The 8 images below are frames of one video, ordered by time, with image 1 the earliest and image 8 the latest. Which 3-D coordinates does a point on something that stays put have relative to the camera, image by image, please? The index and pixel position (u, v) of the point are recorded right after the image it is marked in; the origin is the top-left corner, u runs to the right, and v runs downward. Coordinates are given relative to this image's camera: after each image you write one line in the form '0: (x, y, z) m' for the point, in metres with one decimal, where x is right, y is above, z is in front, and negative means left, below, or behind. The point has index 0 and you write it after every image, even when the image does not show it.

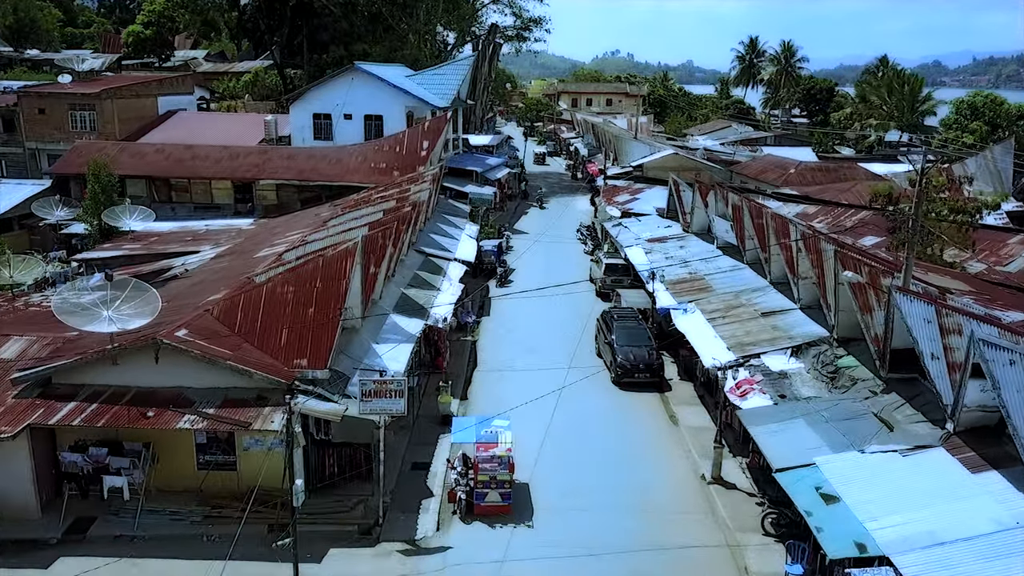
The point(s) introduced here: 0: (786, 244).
0: (+5.5, +0.9, +17.8) m
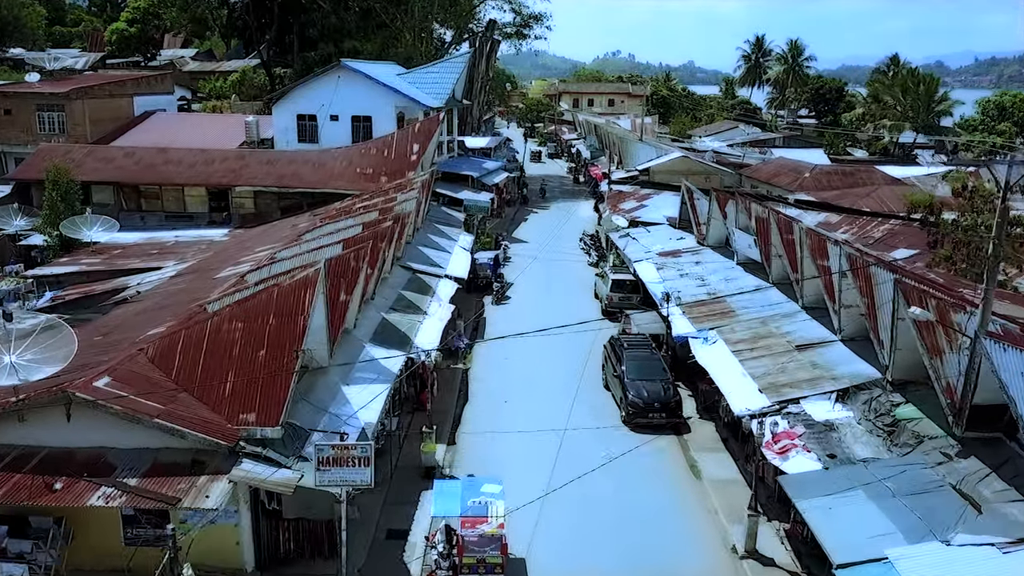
0: (+5.4, +0.4, +15.4) m
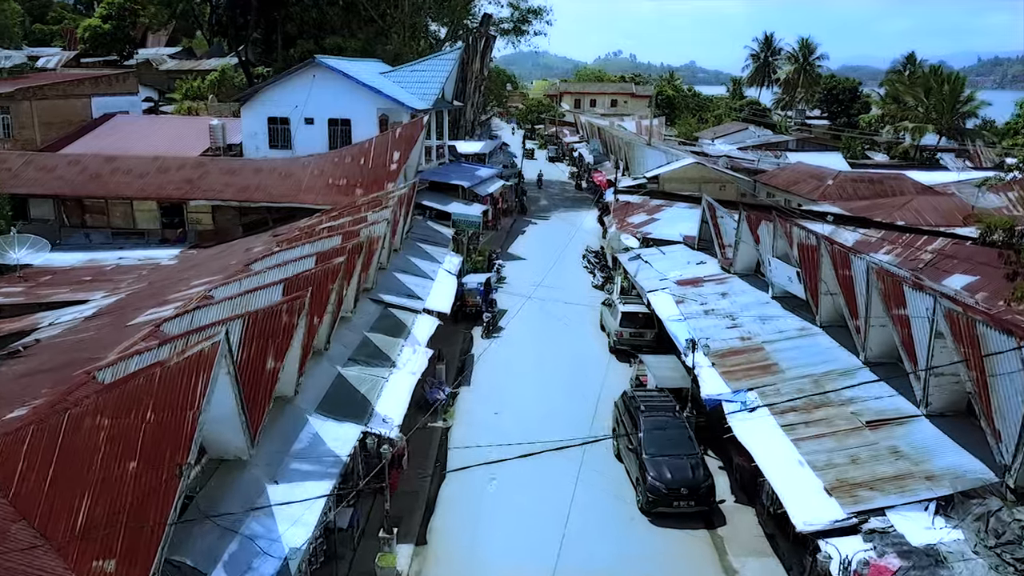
0: (+5.2, -0.4, +11.9) m
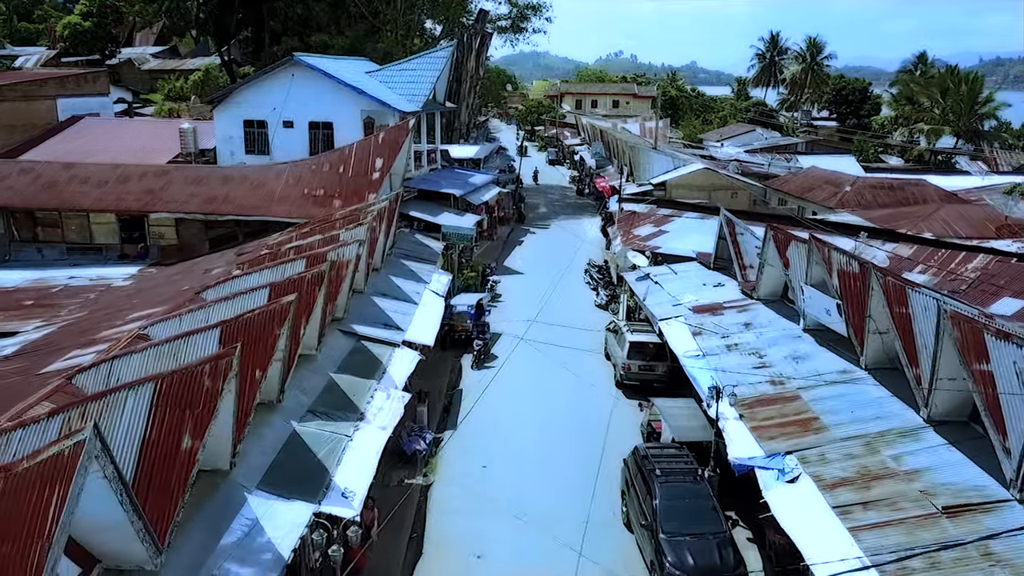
0: (+5.1, -0.9, +9.5) m
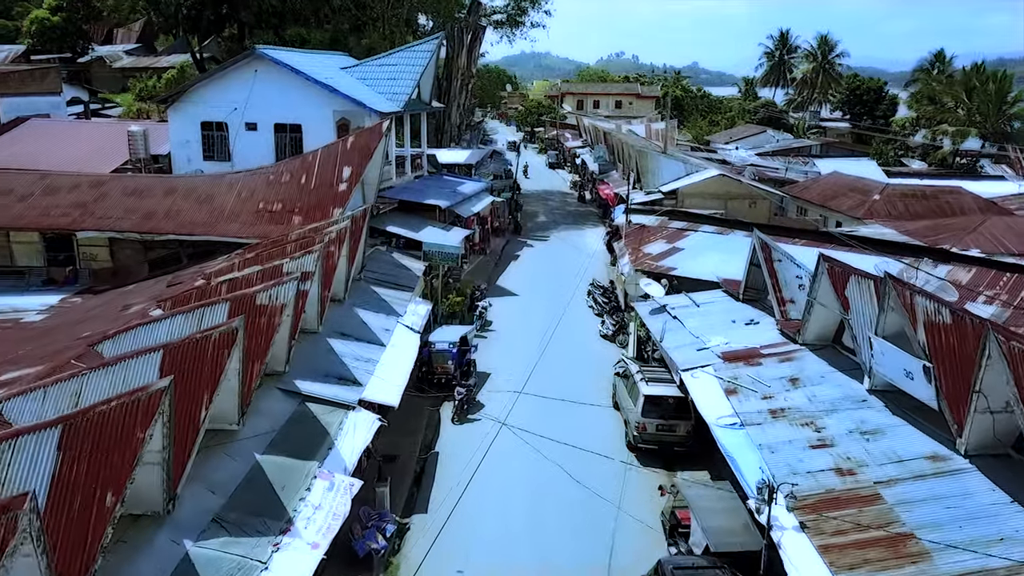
0: (+4.9, -1.6, +6.2) m
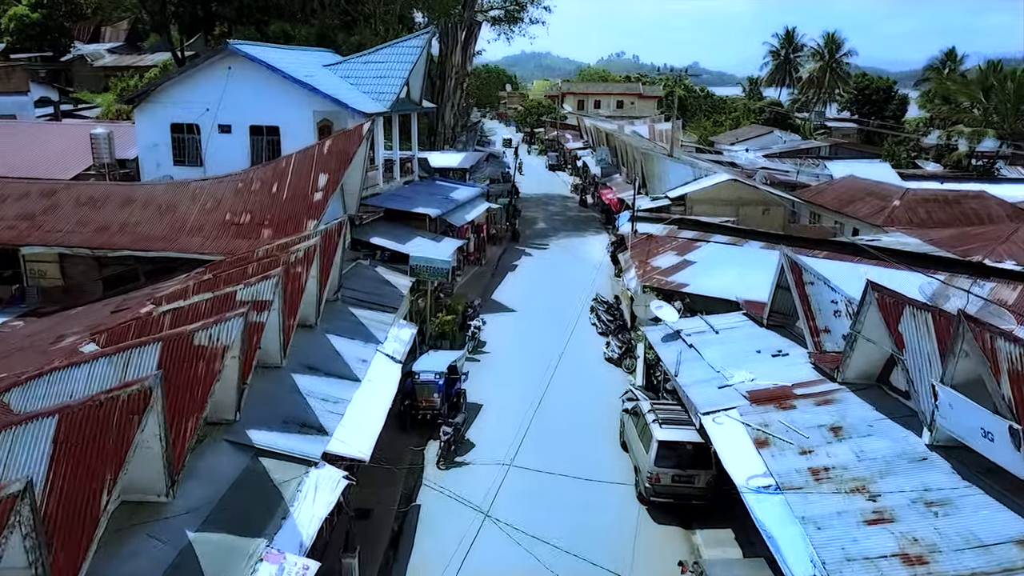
0: (+4.8, -2.0, +4.3) m
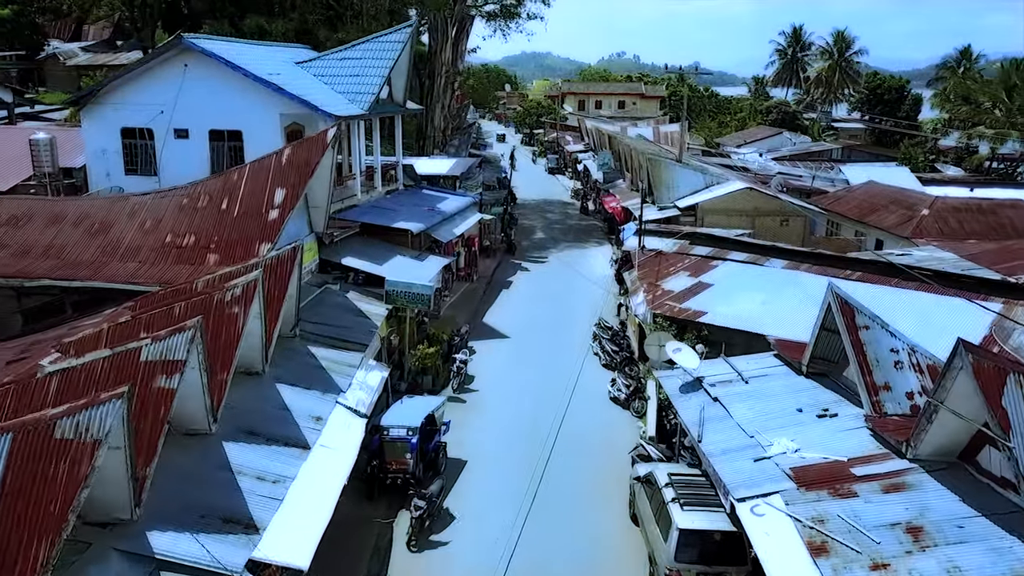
0: (+4.6, -2.5, +1.7) m
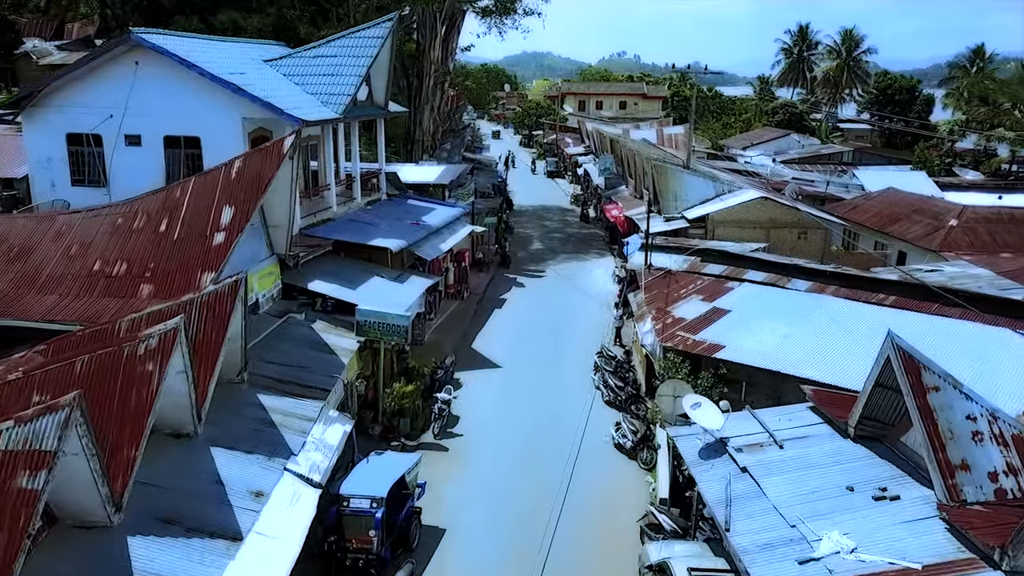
0: (+4.4, -3.0, -0.4) m
